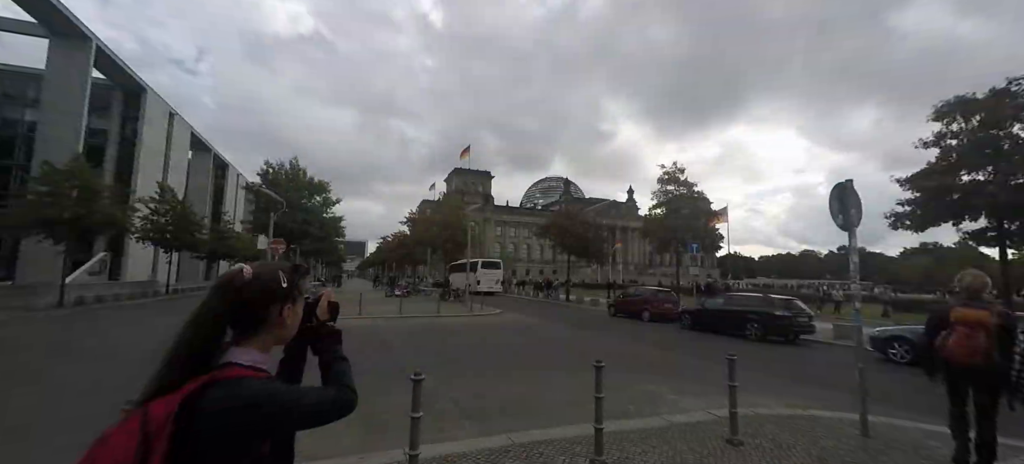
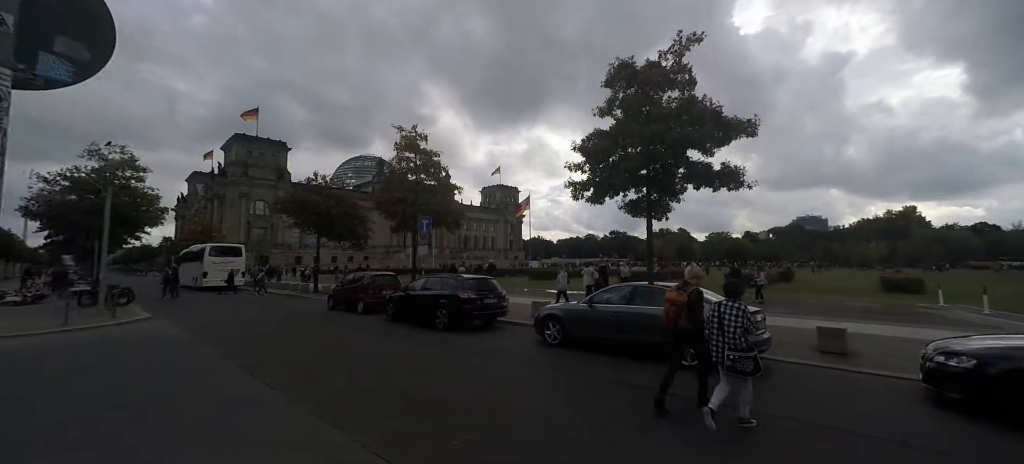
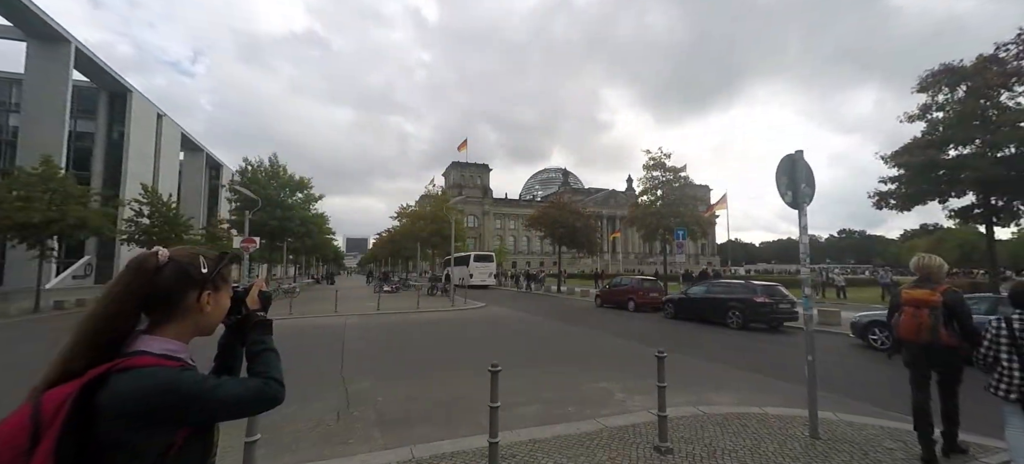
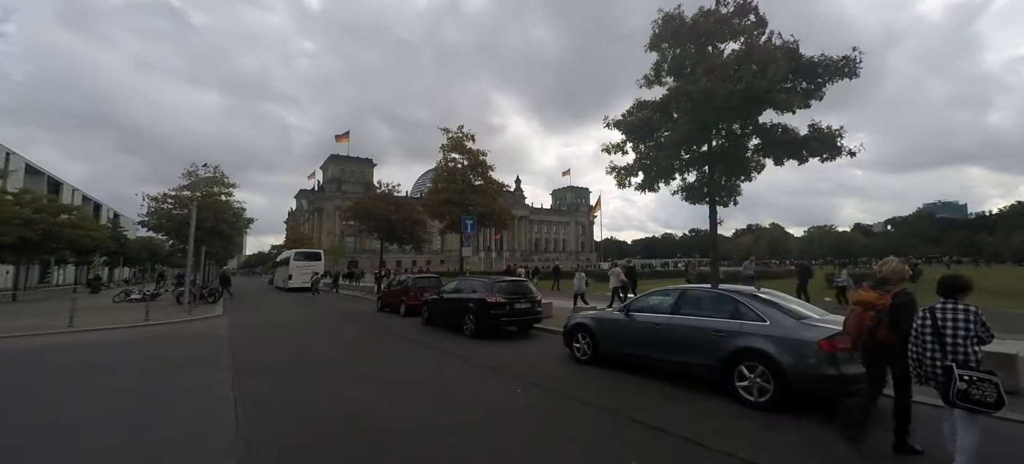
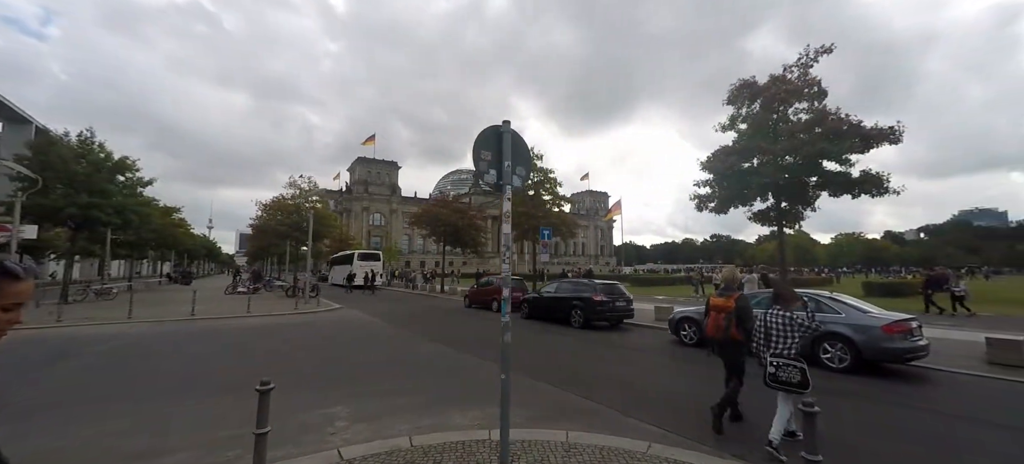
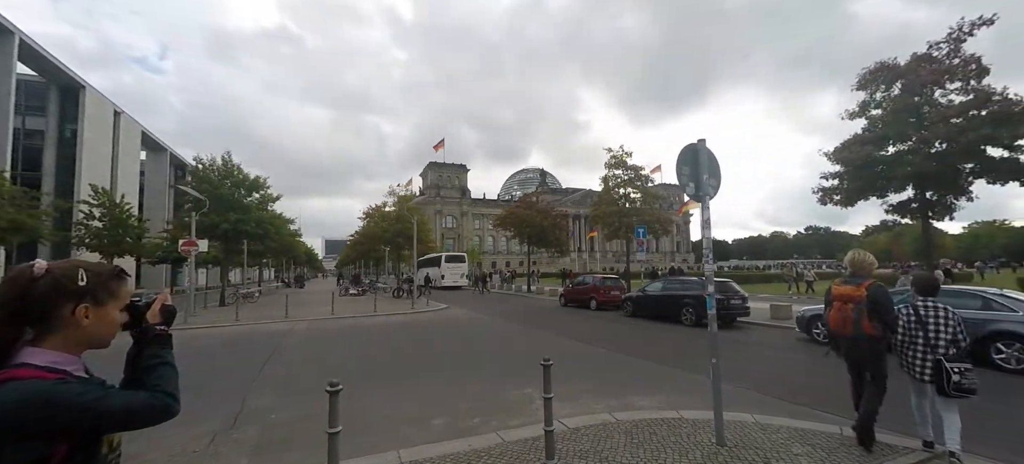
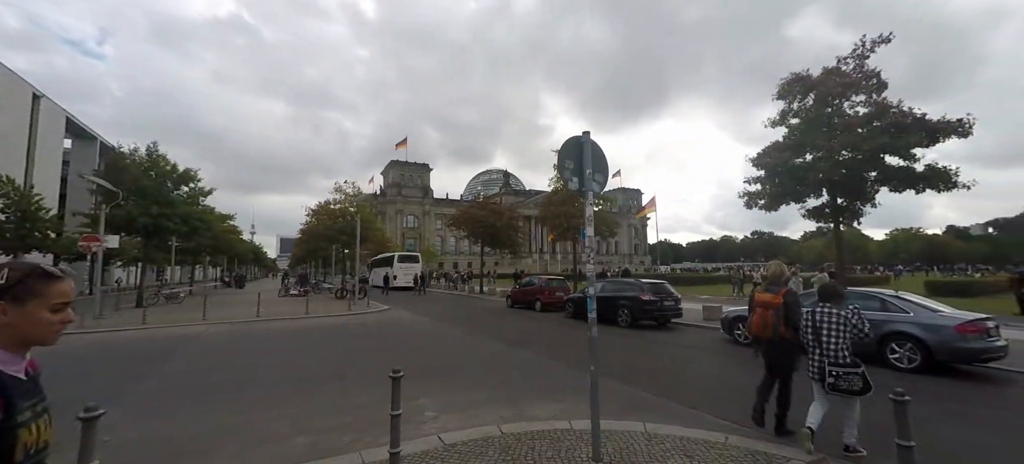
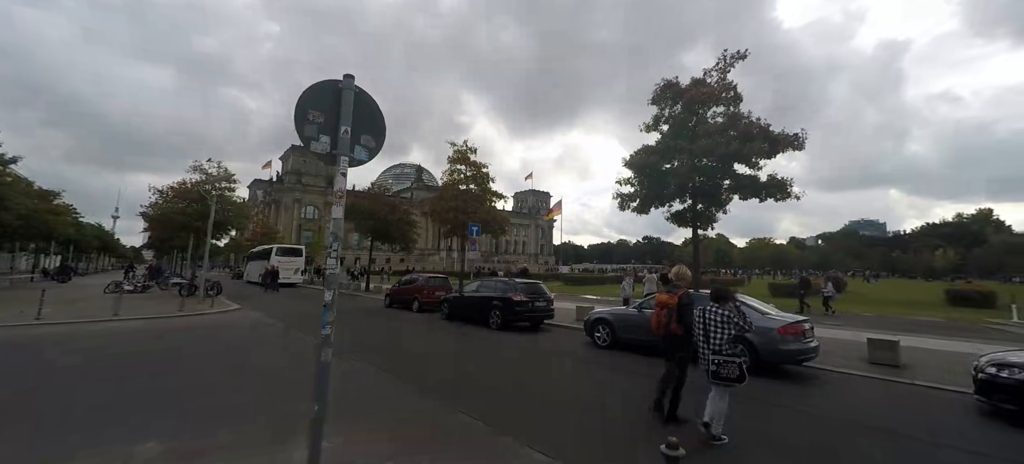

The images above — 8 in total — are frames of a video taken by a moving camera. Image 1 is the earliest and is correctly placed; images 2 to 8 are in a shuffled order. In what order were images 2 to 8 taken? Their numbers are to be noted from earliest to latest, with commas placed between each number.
3, 6, 7, 5, 8, 2, 4
